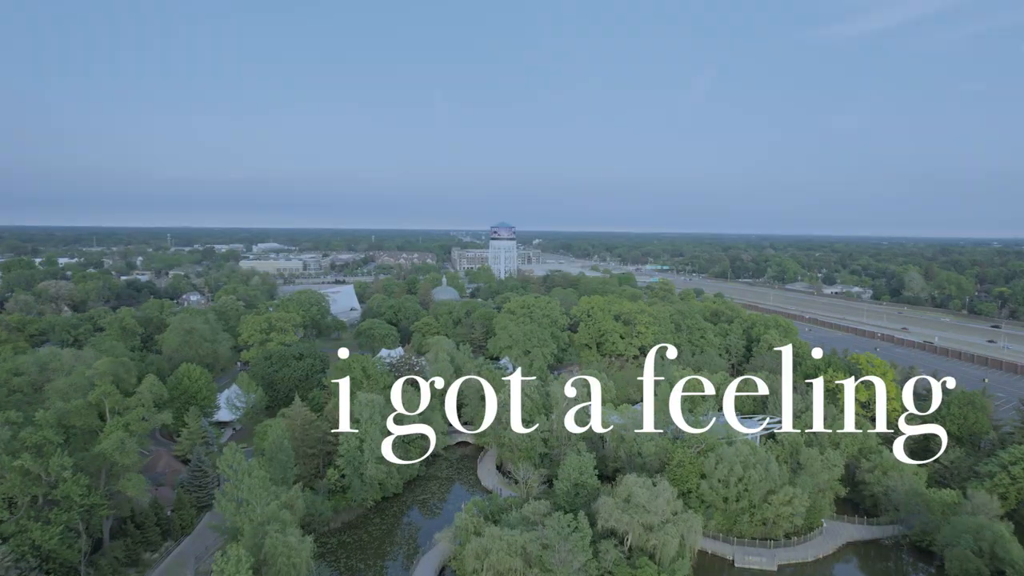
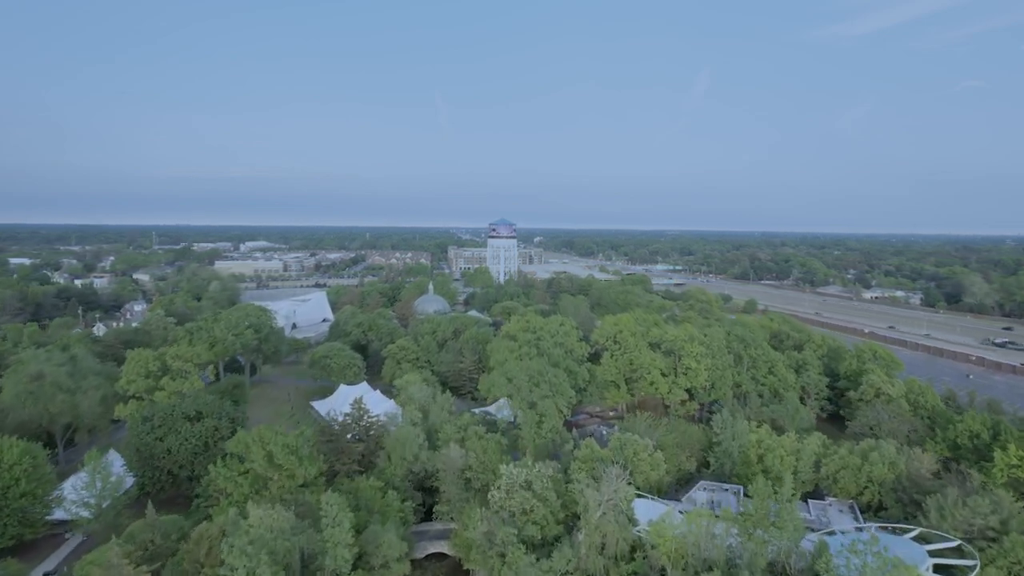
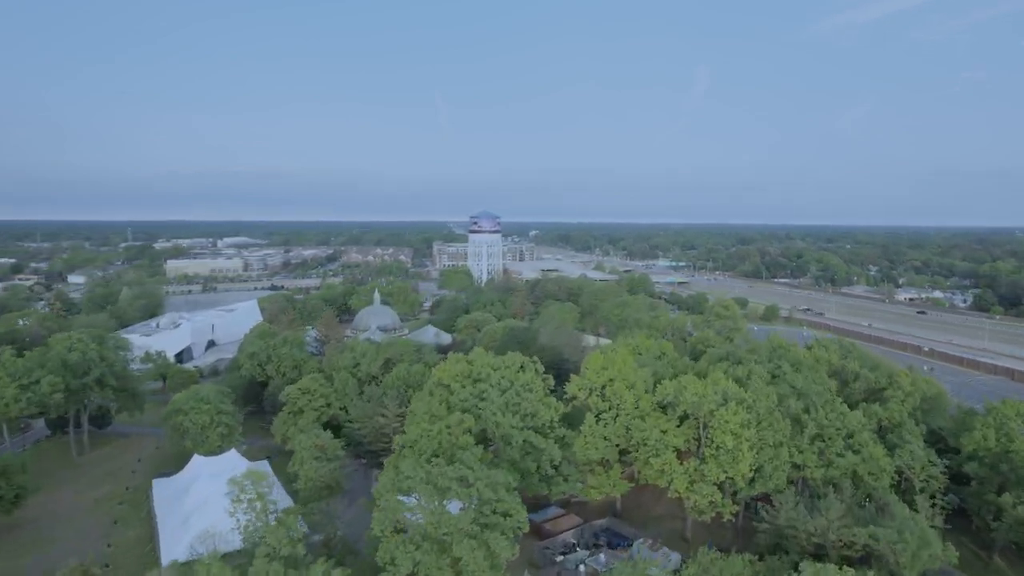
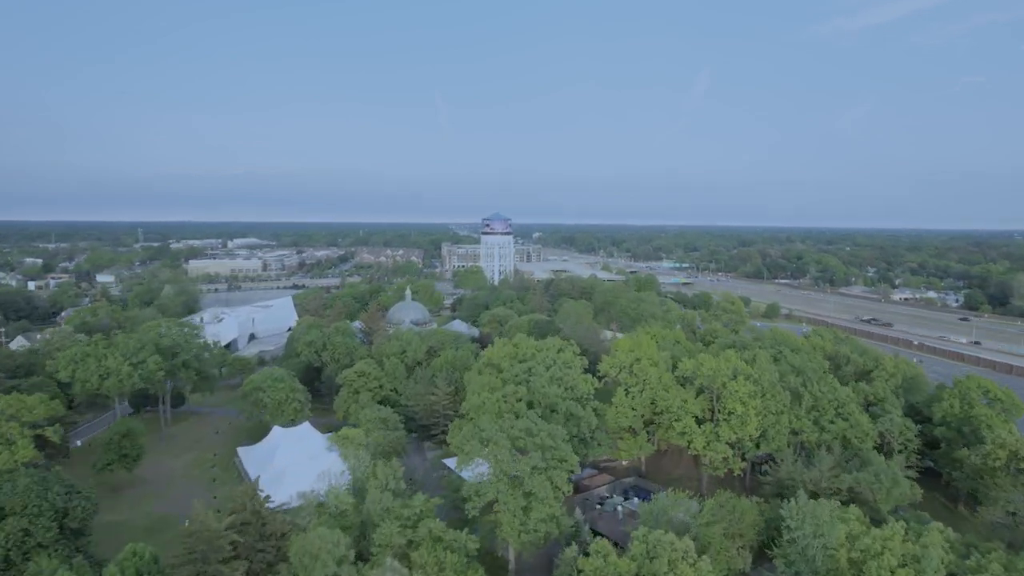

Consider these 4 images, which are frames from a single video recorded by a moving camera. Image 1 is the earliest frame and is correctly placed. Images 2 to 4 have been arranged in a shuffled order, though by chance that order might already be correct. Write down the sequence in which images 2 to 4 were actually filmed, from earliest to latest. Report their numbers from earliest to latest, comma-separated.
2, 4, 3
